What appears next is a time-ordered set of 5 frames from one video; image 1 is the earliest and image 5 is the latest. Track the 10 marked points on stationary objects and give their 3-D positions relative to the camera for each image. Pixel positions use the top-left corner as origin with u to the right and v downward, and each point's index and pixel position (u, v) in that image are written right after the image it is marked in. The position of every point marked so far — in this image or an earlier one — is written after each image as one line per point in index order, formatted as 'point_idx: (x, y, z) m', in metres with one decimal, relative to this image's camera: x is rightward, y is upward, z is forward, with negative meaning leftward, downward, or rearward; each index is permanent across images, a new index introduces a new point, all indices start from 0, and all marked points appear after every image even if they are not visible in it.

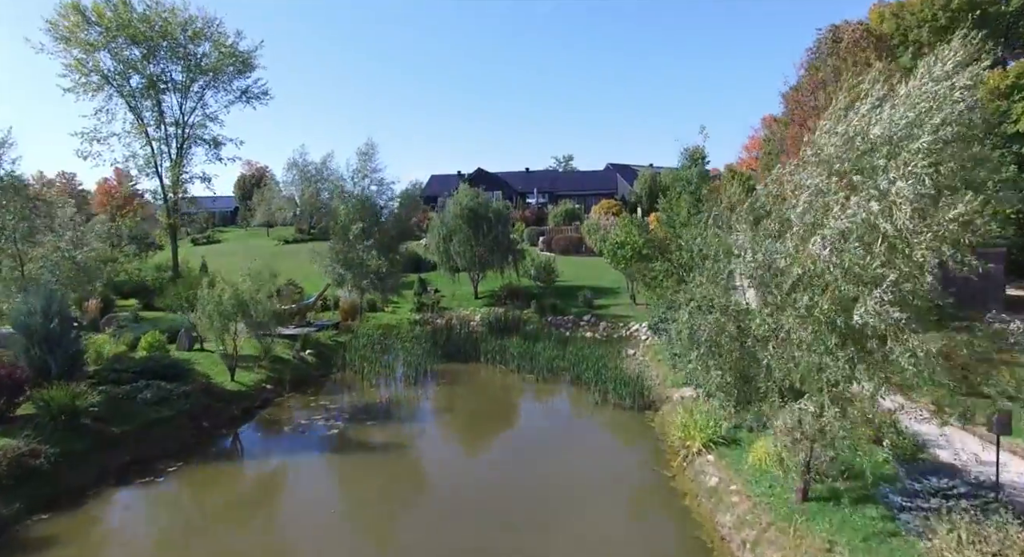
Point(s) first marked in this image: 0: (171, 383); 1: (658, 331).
0: (-7.1, -2.2, +12.2) m
1: (+3.7, -1.3, +15.1) m
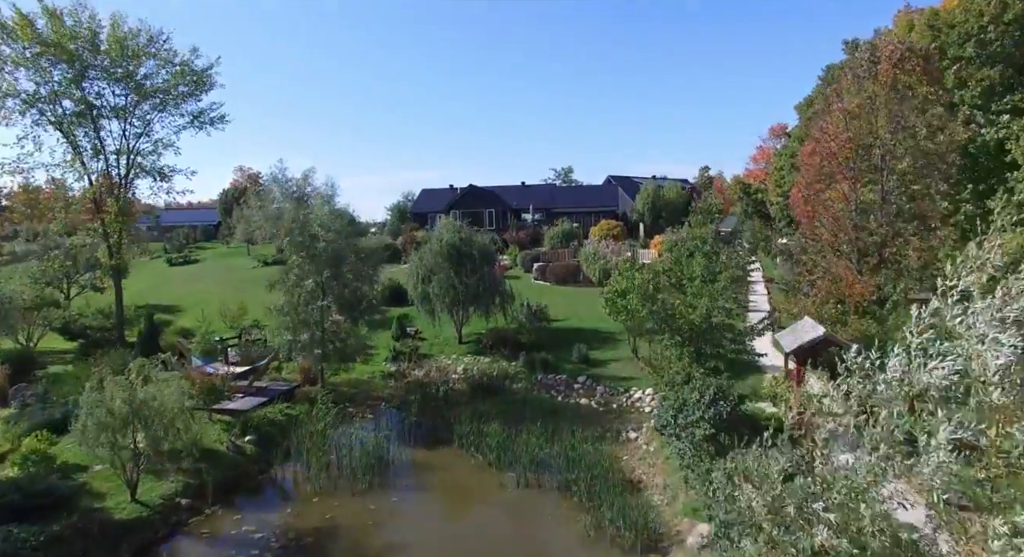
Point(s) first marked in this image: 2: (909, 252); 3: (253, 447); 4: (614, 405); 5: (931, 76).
0: (-7.6, -3.9, +9.4) m
1: (+3.2, -3.1, +12.3) m
2: (+10.8, +0.7, +16.0) m
3: (-6.3, -4.1, +14.4) m
4: (+3.0, -3.8, +17.6) m
5: (+13.1, +6.3, +18.4) m
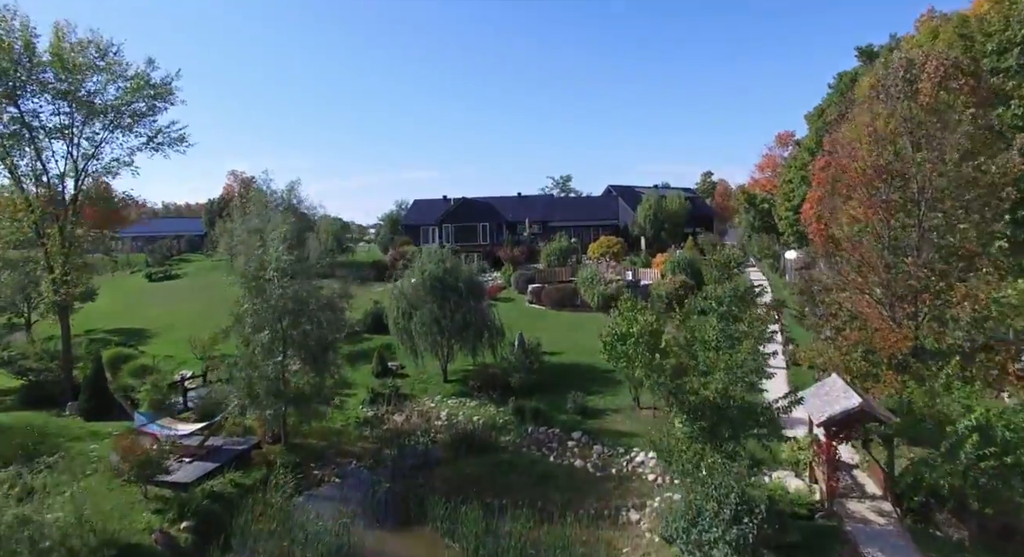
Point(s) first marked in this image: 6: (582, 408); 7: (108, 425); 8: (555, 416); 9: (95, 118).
0: (-8.0, -5.1, +7.3) m
1: (+2.8, -4.3, +10.1) m
2: (+10.4, -0.5, +13.9) m
3: (-6.7, -5.3, +12.2) m
4: (+2.6, -5.0, +15.5) m
5: (+12.7, +5.0, +16.3) m
6: (+2.2, -4.0, +18.4) m
7: (-11.5, -4.2, +16.9) m
8: (+1.4, -4.3, +18.7) m
9: (-13.3, +5.1, +18.9) m
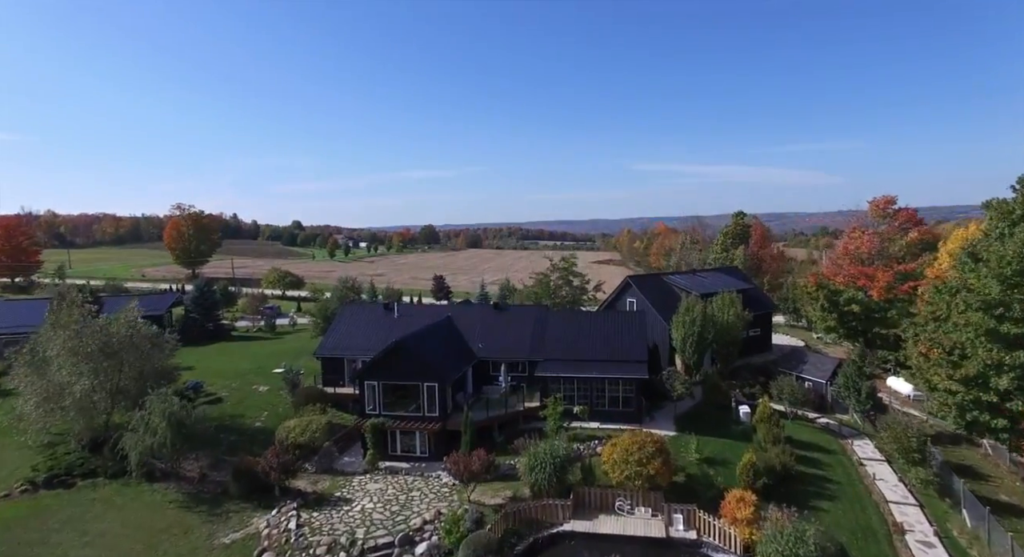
0: (-9.6, -13.4, -9.1) m
1: (+1.2, -12.6, -6.3) m
2: (+8.8, -8.8, -2.6) m
3: (-8.3, -13.6, -4.2) m
4: (+1.0, -13.2, -0.9) m
5: (+11.1, -3.2, -0.2) m
6: (+0.6, -12.2, +1.9) m
7: (-13.1, -12.4, +0.5) m
8: (-0.2, -12.6, +2.3) m
9: (-14.9, -3.1, +2.5) m
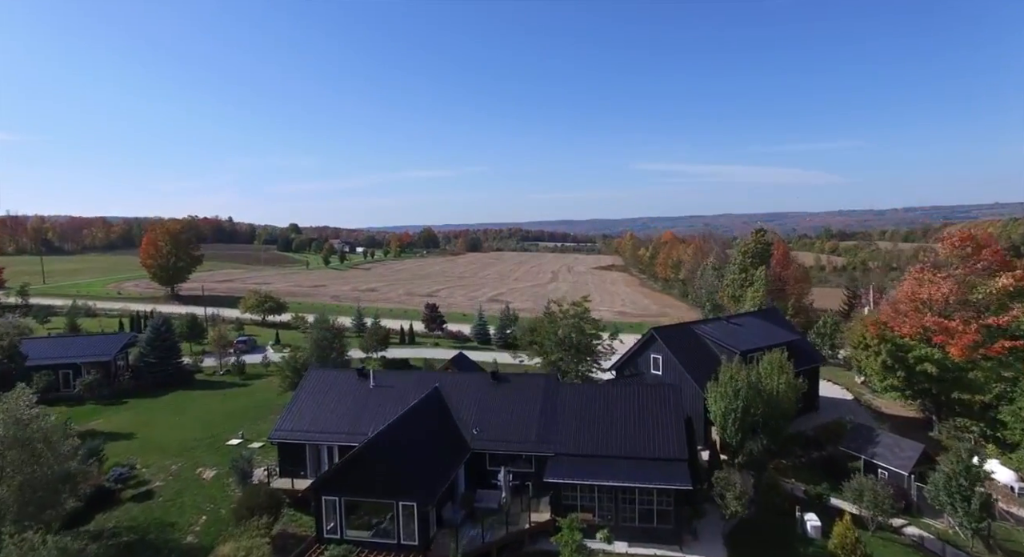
0: (-9.5, -16.1, -15.3) m
1: (+1.3, -15.3, -12.5) m
2: (+8.9, -11.5, -8.8) m
3: (-8.2, -16.3, -10.4) m
4: (+1.1, -16.0, -7.2) m
5: (+11.2, -6.0, -6.4) m
6: (+0.7, -15.0, -4.3) m
7: (-13.0, -15.2, -5.8) m
8: (-0.1, -15.3, -4.0) m
9: (-14.8, -5.9, -3.8) m
